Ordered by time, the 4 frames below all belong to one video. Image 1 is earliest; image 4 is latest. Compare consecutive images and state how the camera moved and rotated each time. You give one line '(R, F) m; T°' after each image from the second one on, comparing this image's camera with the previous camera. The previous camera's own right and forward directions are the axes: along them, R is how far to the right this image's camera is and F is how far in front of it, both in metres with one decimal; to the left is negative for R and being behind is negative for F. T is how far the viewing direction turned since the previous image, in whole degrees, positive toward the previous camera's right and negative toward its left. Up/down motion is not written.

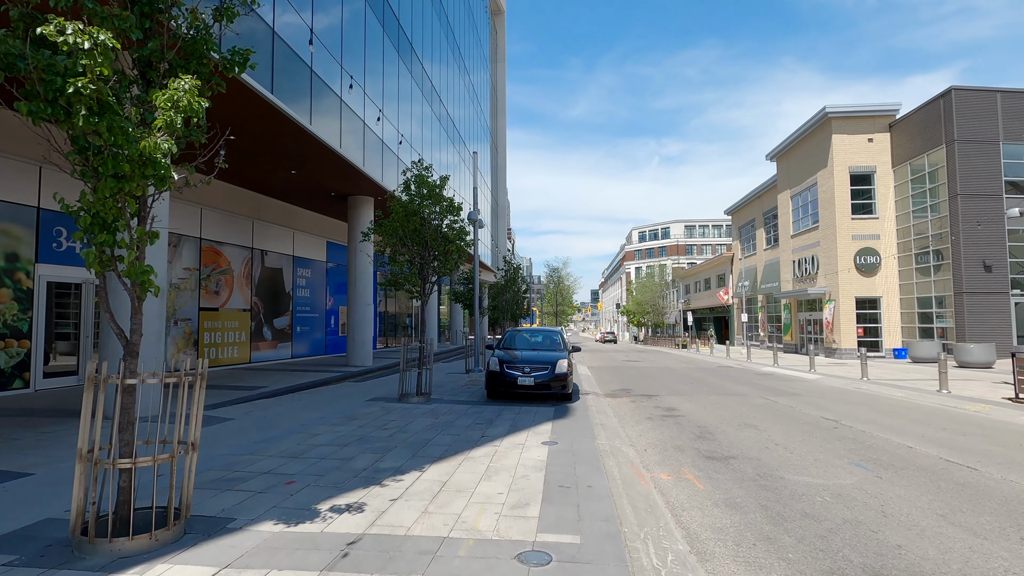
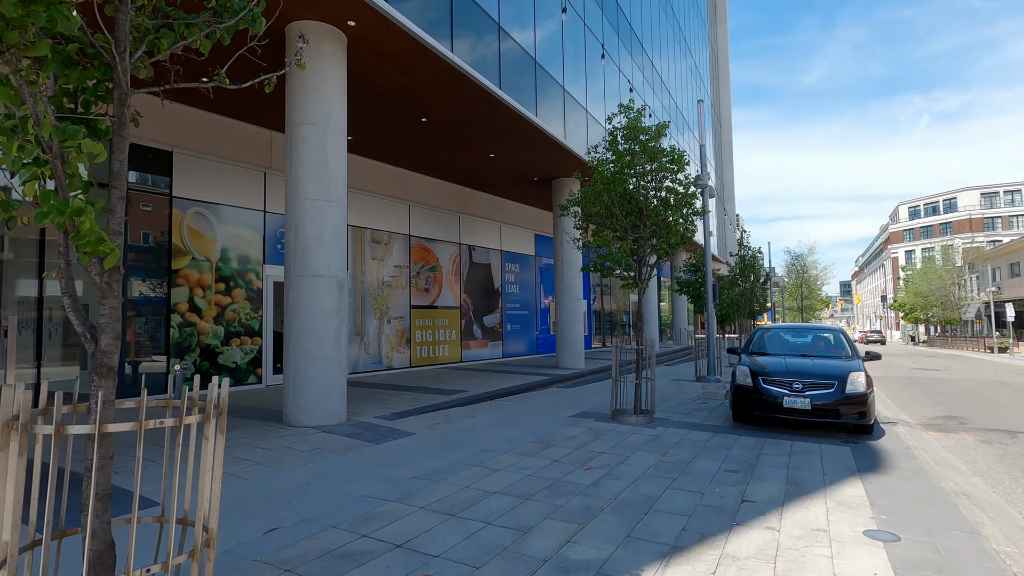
(-0.4, +2.7) m; -23°
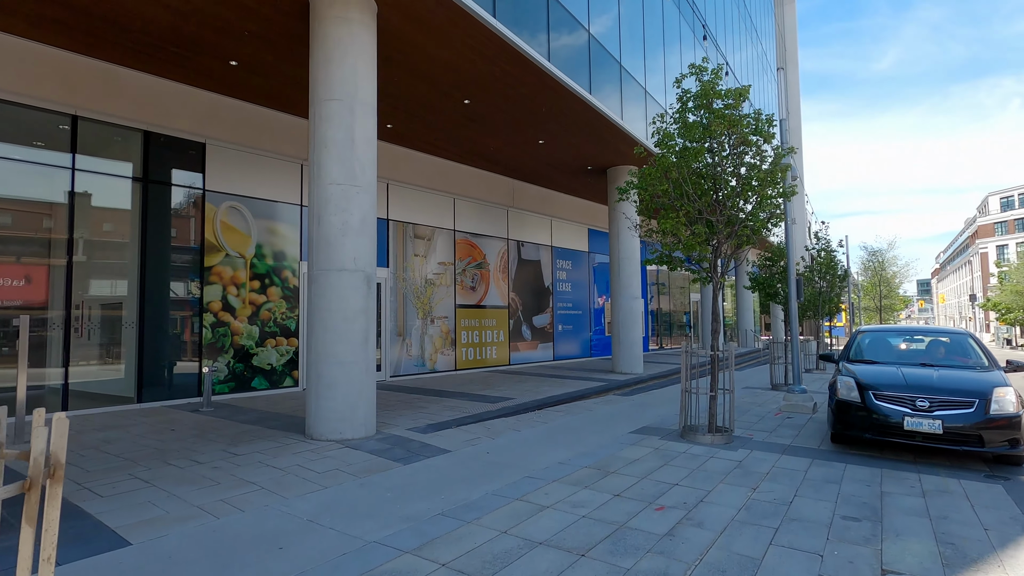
(0.0, +1.2) m; -6°
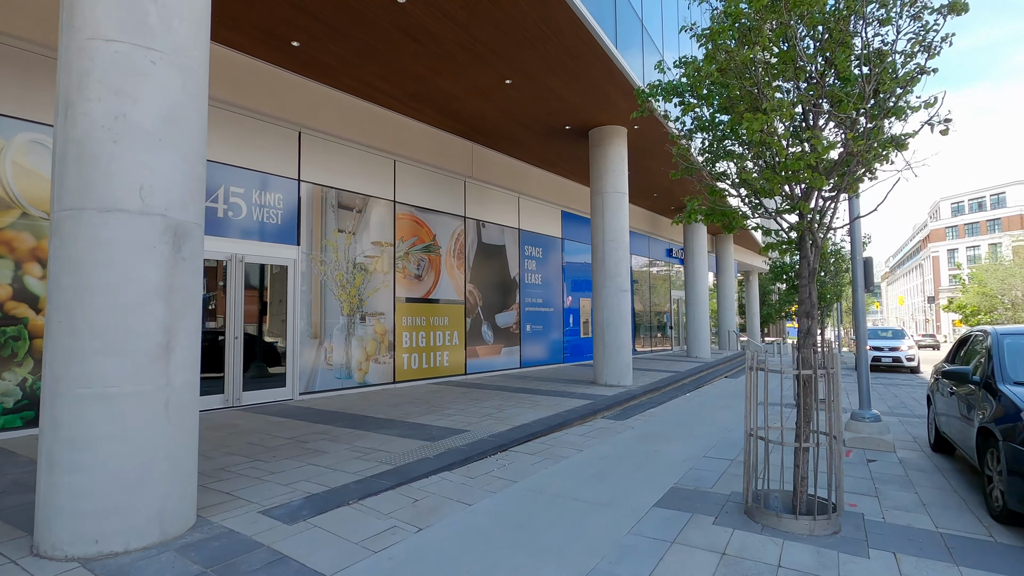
(+0.2, +3.4) m; +4°
